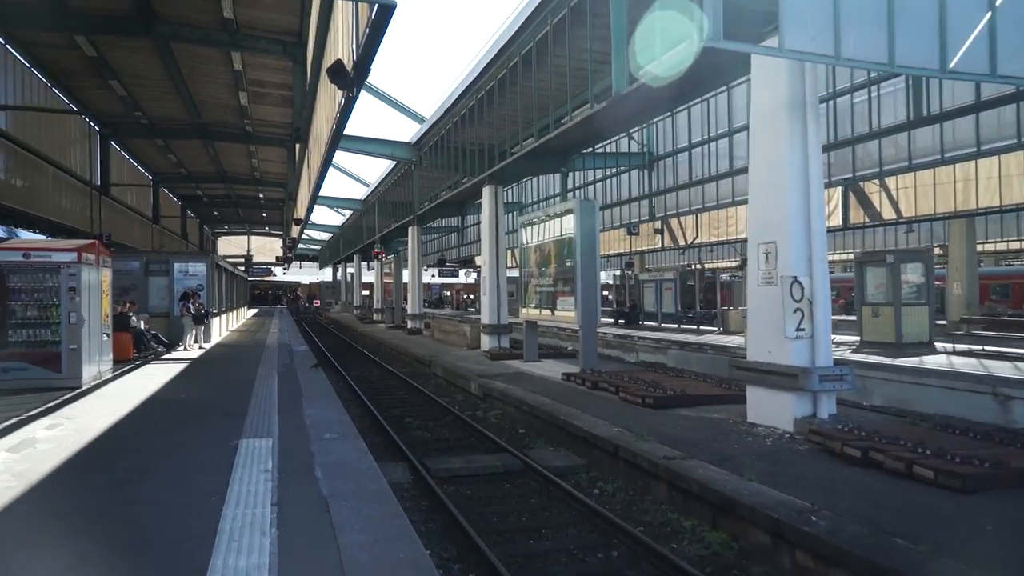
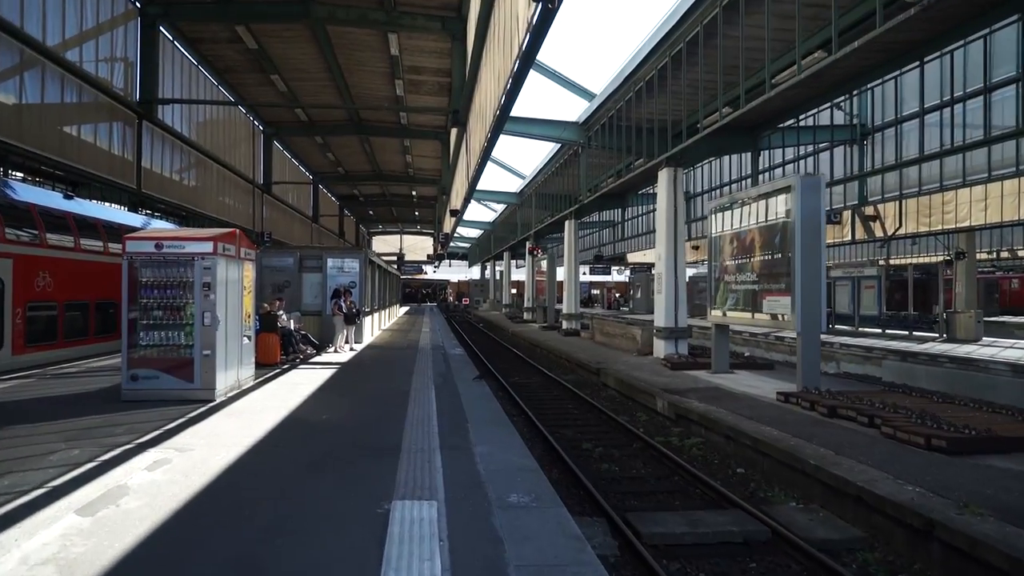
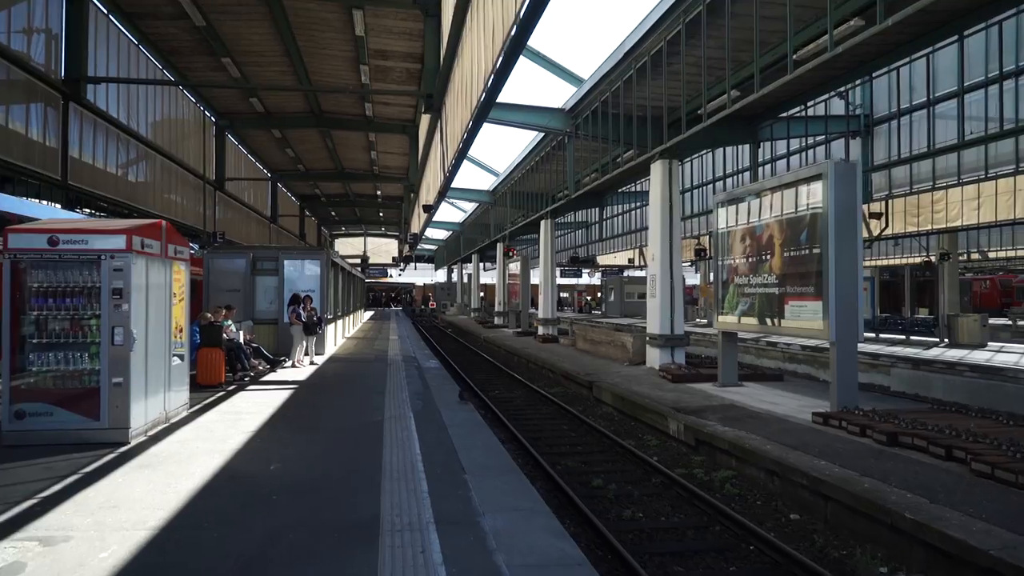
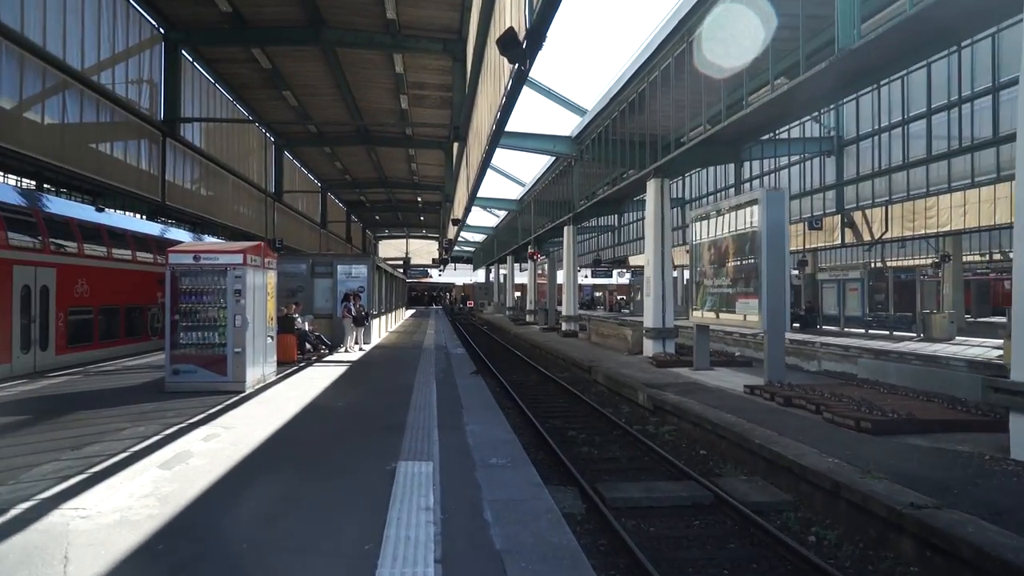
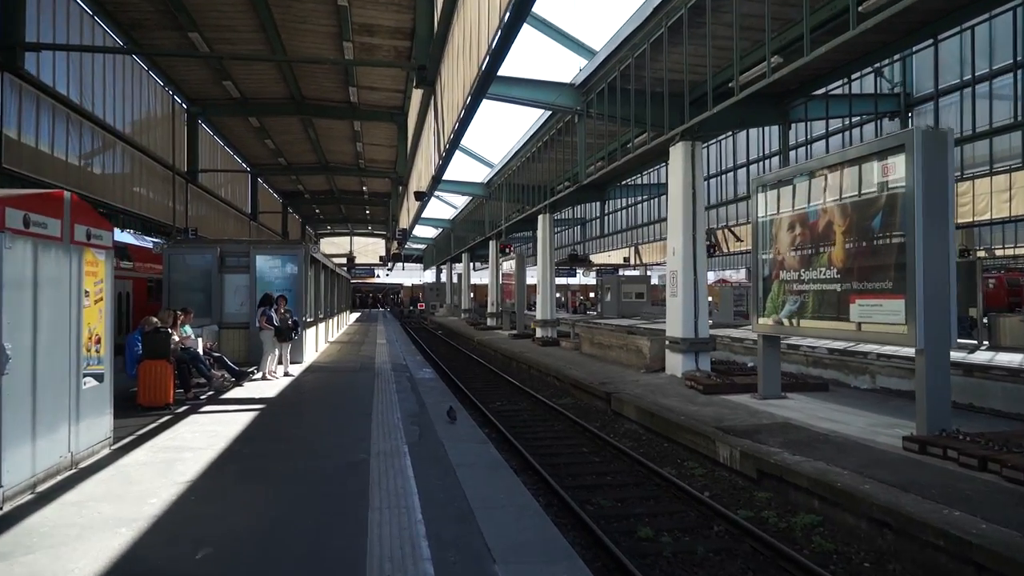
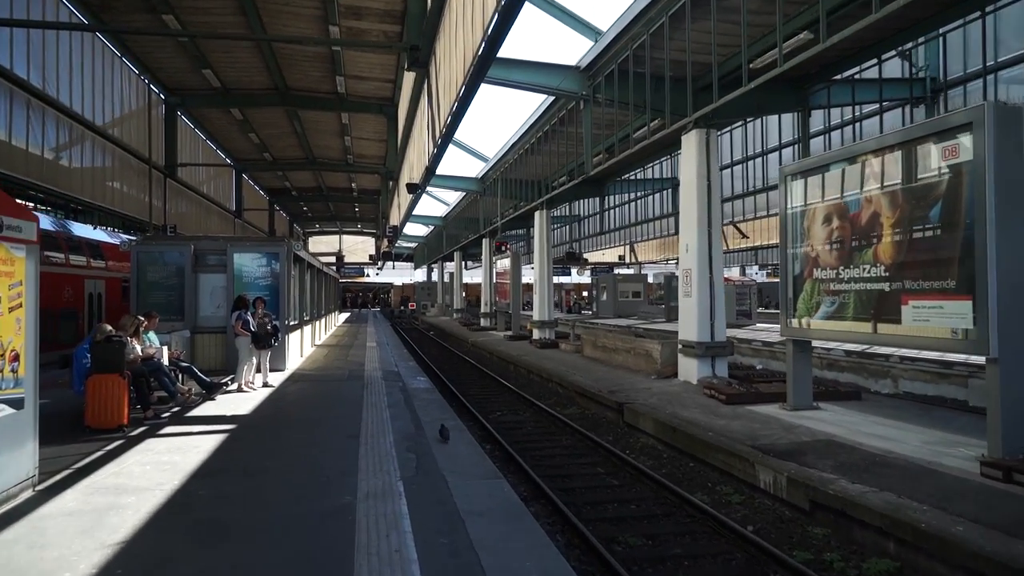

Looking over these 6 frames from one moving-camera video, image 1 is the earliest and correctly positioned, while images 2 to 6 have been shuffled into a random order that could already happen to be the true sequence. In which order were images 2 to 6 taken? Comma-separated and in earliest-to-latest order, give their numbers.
4, 2, 3, 5, 6
